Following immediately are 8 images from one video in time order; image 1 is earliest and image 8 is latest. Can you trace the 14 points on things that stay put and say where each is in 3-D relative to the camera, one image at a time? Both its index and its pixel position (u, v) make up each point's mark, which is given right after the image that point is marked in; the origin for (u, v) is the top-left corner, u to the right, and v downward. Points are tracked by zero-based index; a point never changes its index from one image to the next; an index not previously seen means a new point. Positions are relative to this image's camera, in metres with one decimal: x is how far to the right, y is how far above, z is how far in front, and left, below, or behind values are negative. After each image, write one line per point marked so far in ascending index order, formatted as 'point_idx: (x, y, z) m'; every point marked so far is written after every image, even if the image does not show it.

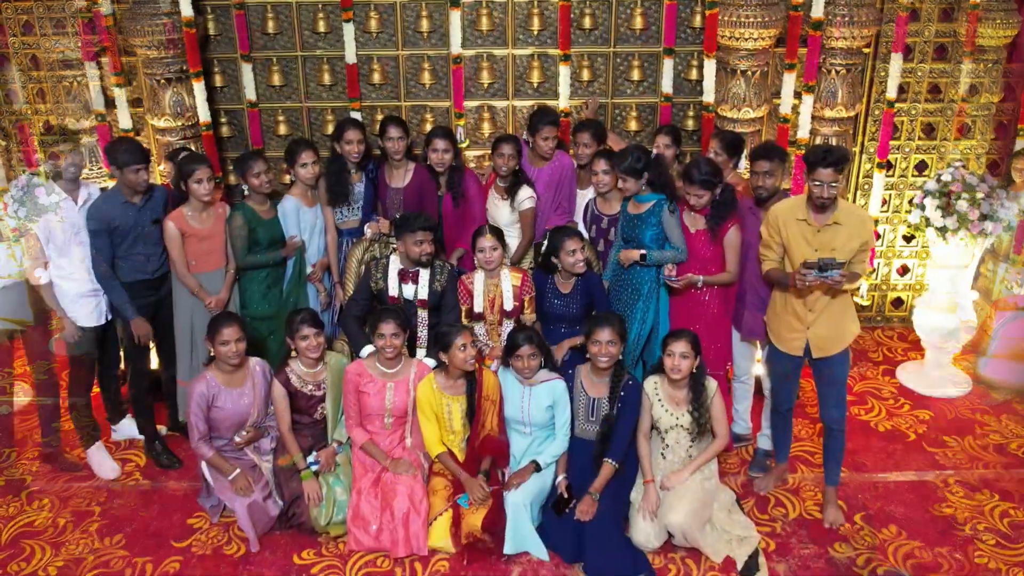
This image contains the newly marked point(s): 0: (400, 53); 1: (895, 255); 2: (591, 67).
0: (-0.5, +1.1, +4.3) m
1: (+1.9, +0.2, +4.6) m
2: (+0.4, +1.0, +4.3) m
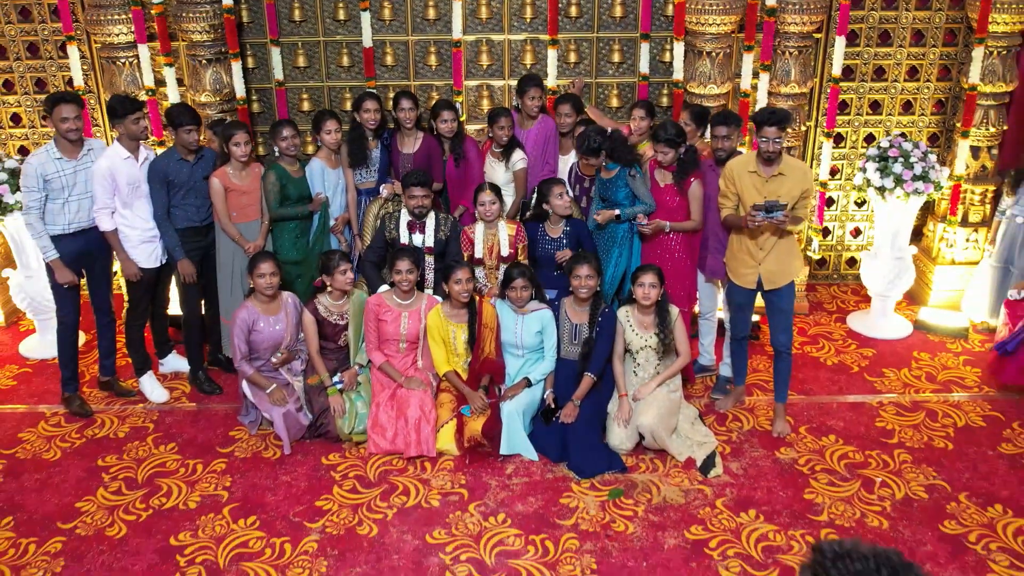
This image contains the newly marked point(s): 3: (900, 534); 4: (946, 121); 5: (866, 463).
0: (-0.5, +1.3, +4.9) m
1: (+1.9, +0.4, +5.2) m
2: (+0.4, +1.3, +4.9) m
3: (+1.4, -0.9, +3.4) m
4: (+2.4, +0.9, +5.0) m
5: (+1.5, -0.7, +3.8) m
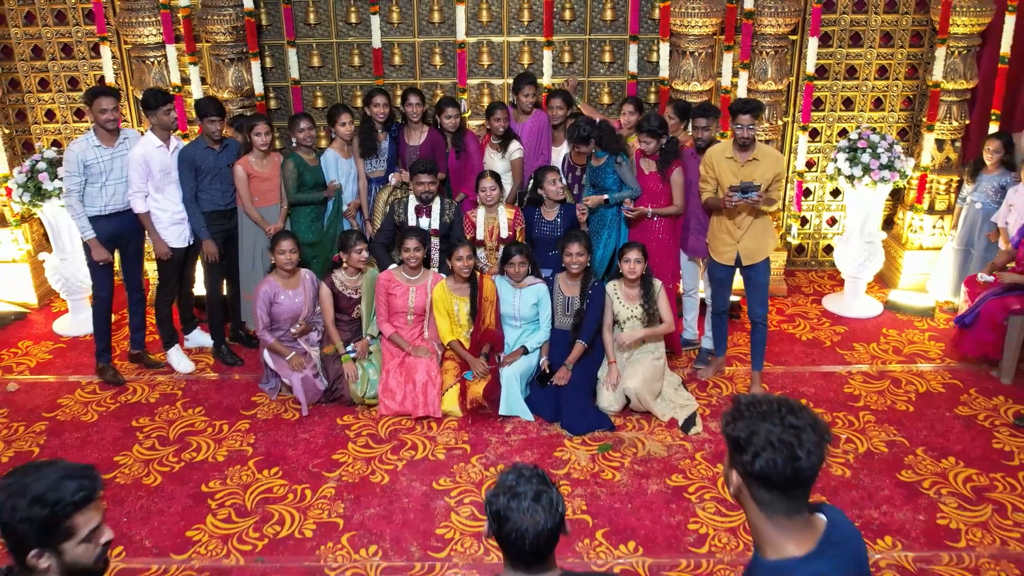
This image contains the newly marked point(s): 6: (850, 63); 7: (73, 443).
0: (-0.5, +1.4, +5.3) m
1: (+1.9, +0.5, +5.6) m
2: (+0.3, +1.4, +5.3) m
3: (+1.4, -0.8, +3.7) m
4: (+2.4, +1.0, +5.4) m
5: (+1.5, -0.6, +4.2) m
6: (+1.9, +1.3, +5.3) m
7: (-2.0, -0.7, +4.1) m
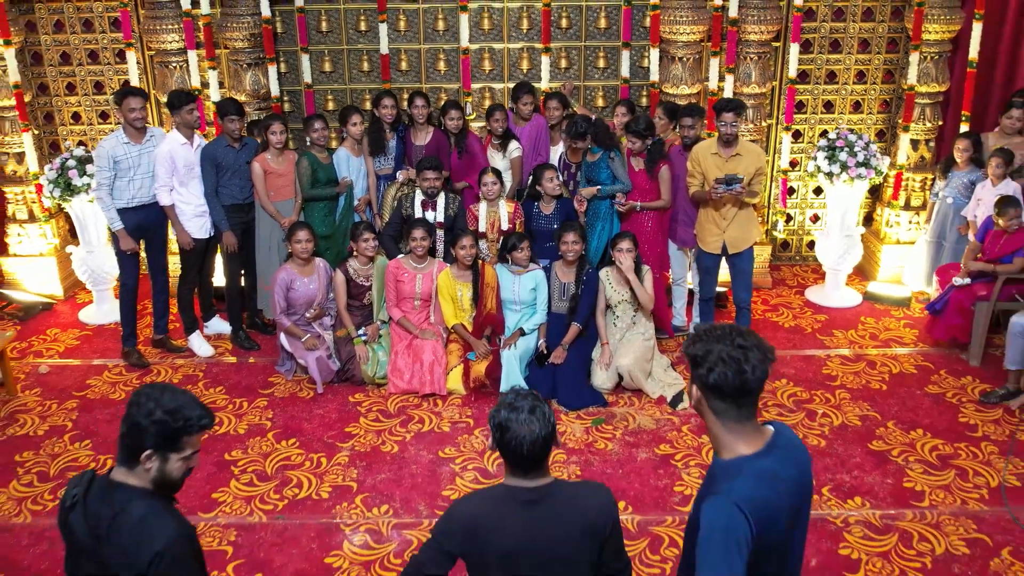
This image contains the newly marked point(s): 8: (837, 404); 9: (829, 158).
0: (-0.6, +1.5, +5.6) m
1: (+1.9, +0.5, +5.9) m
2: (+0.3, +1.4, +5.6) m
3: (+1.4, -0.7, +4.0) m
4: (+2.4, +1.1, +5.7) m
5: (+1.5, -0.5, +4.5) m
6: (+1.9, +1.3, +5.6) m
7: (-2.0, -0.6, +4.4) m
8: (+1.6, -0.6, +4.4) m
9: (+1.8, +0.8, +5.3) m
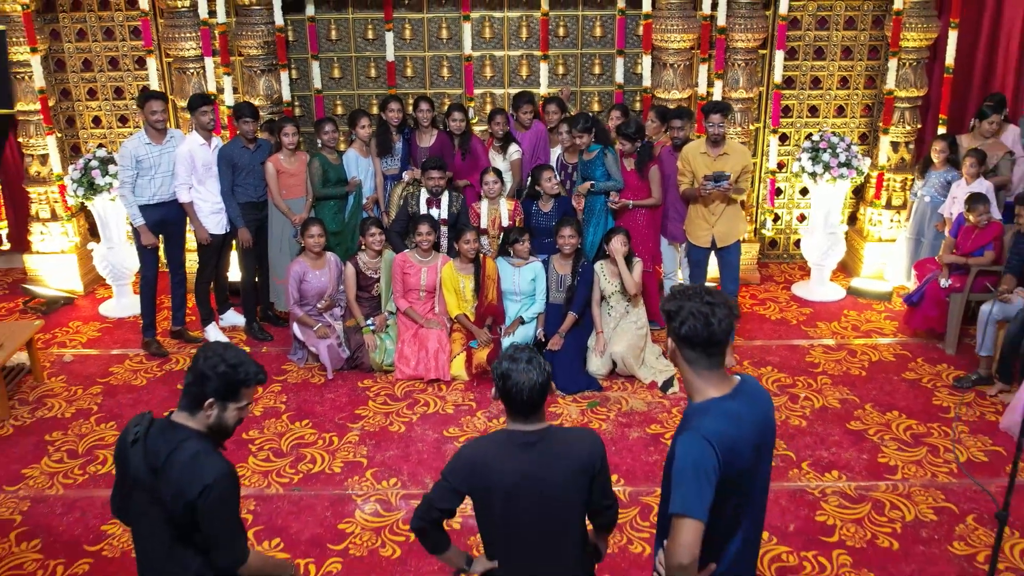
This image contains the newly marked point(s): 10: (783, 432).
0: (-0.6, +1.5, +5.9) m
1: (+1.9, +0.6, +6.2) m
2: (+0.3, +1.4, +5.9) m
3: (+1.4, -0.7, +4.3) m
4: (+2.4, +1.1, +6.0) m
5: (+1.5, -0.5, +4.7) m
6: (+1.9, +1.4, +5.9) m
7: (-2.0, -0.6, +4.7) m
8: (+1.6, -0.5, +4.7) m
9: (+1.8, +0.8, +5.6) m
10: (+1.3, -0.7, +4.3) m
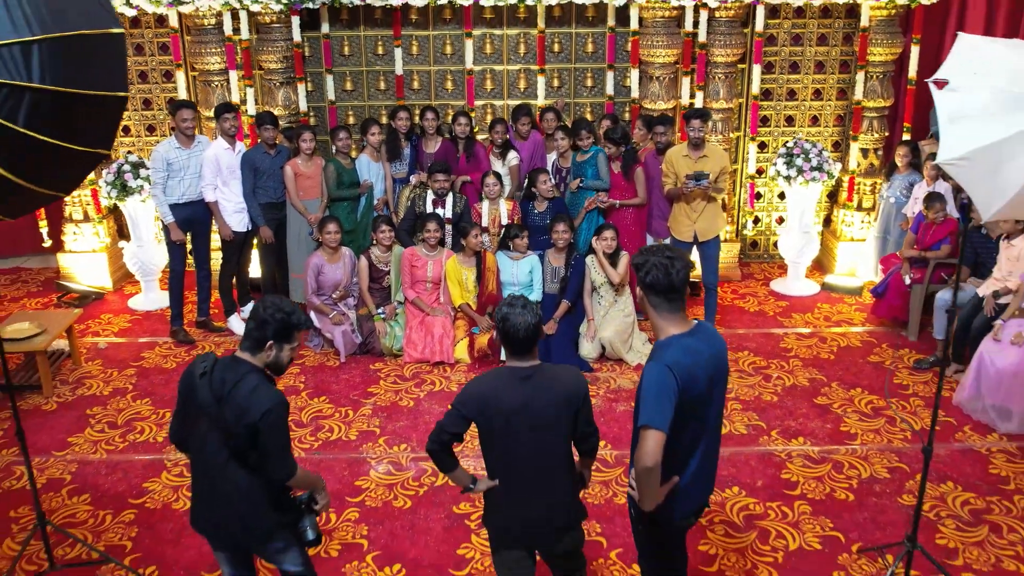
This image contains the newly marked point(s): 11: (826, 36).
0: (-0.6, +1.5, +6.4) m
1: (+1.9, +0.6, +6.6) m
2: (+0.3, +1.5, +6.4) m
3: (+1.4, -0.6, +4.7) m
4: (+2.3, +1.1, +6.5) m
5: (+1.5, -0.4, +5.2) m
6: (+1.9, +1.4, +6.4) m
7: (-2.0, -0.5, +5.1) m
8: (+1.6, -0.5, +5.1) m
9: (+1.8, +0.8, +6.1) m
10: (+1.3, -0.6, +4.7) m
11: (+2.2, +1.7, +6.3) m
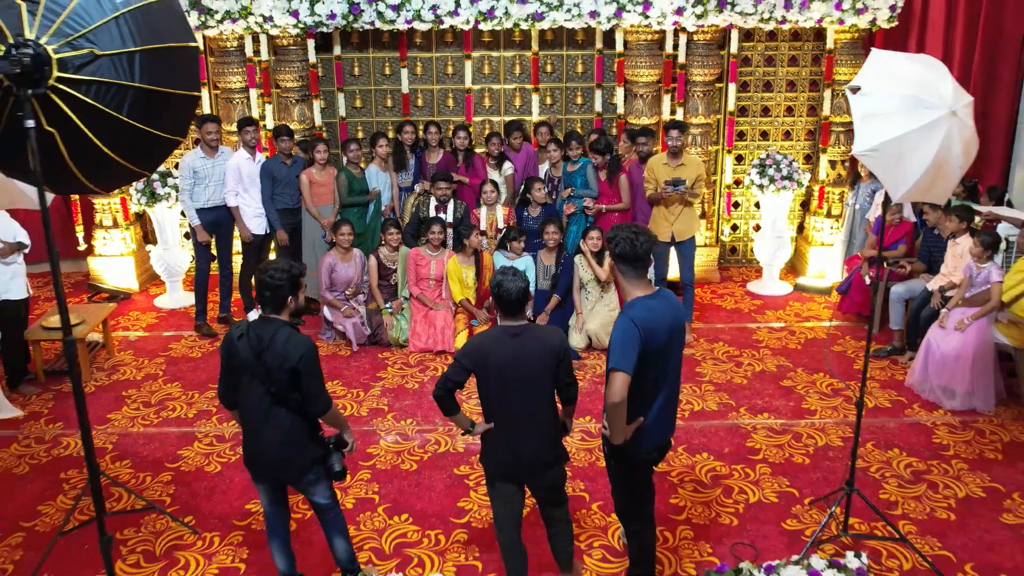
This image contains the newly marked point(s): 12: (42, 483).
0: (-0.6, +1.5, +7.0) m
1: (+1.9, +0.6, +7.2) m
2: (+0.3, +1.5, +7.0) m
3: (+1.4, -0.6, +5.2) m
4: (+2.3, +1.1, +7.0) m
5: (+1.4, -0.4, +5.7) m
6: (+1.9, +1.4, +7.0) m
7: (-2.0, -0.5, +5.6) m
8: (+1.5, -0.4, +5.6) m
9: (+1.8, +0.8, +6.7) m
10: (+1.2, -0.6, +5.2) m
11: (+2.1, +1.7, +6.9) m
12: (-2.2, -0.9, +4.4) m
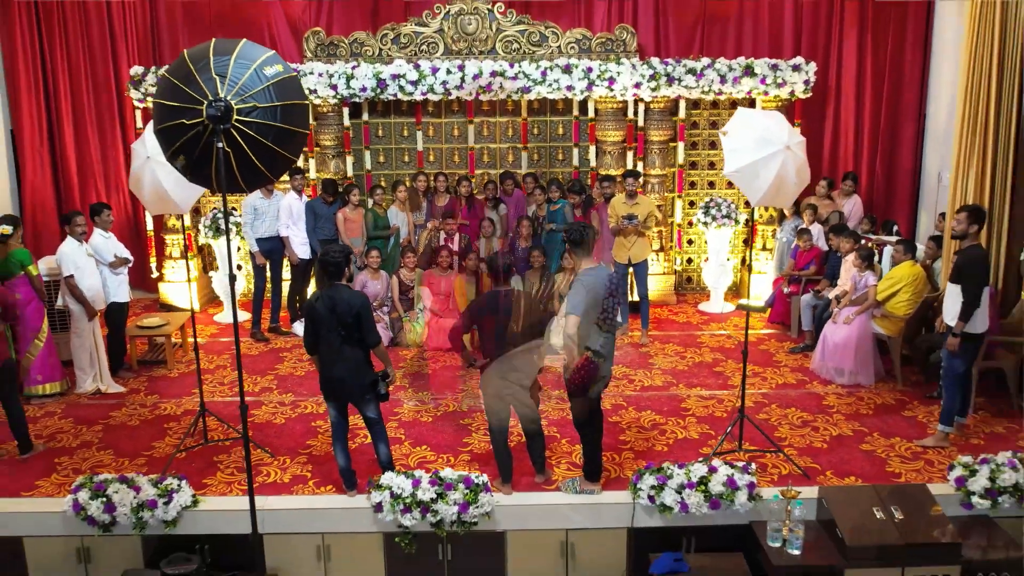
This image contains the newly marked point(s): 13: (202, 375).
0: (-0.6, +1.3, +8.6) m
1: (+1.8, +0.4, +8.8) m
2: (+0.2, +1.3, +8.6) m
3: (+1.3, -0.6, +6.7) m
4: (+2.3, +0.9, +8.7) m
5: (+1.4, -0.5, +7.2) m
6: (+1.9, +1.2, +8.6) m
7: (-2.1, -0.6, +7.1) m
8: (+1.5, -0.5, +7.1) m
9: (+1.7, +0.7, +8.3) m
10: (+1.2, -0.6, +6.7) m
11: (+2.1, +1.5, +8.5) m
12: (-2.3, -0.9, +5.8) m
13: (-2.3, -0.7, +6.8) m
